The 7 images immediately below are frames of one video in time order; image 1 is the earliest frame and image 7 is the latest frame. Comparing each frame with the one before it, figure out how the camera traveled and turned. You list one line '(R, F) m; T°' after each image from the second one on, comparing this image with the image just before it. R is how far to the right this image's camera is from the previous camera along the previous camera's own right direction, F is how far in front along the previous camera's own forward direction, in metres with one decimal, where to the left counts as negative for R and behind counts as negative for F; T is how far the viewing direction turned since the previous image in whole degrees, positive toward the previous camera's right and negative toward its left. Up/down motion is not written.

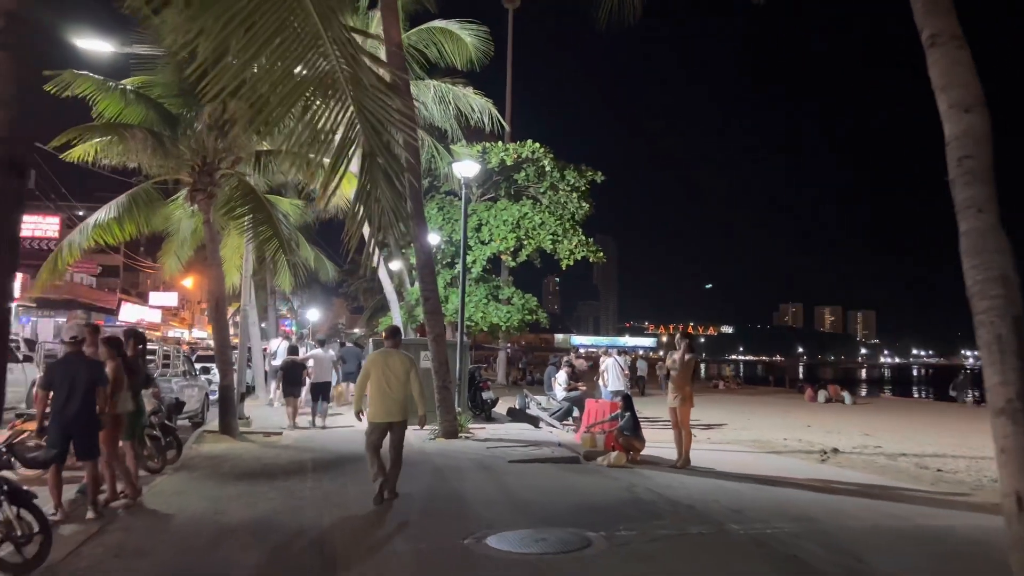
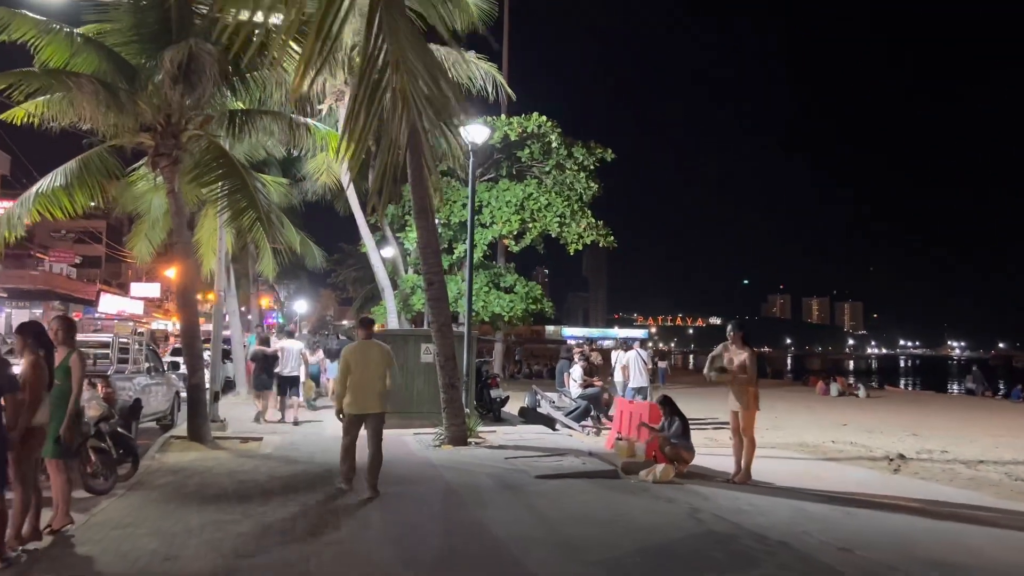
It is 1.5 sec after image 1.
(-0.4, +2.0) m; +1°
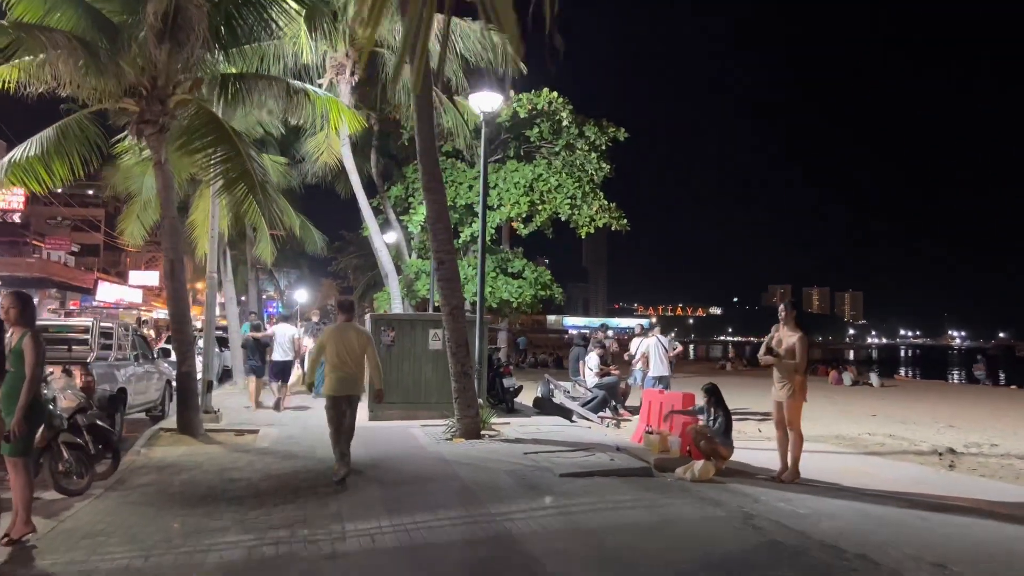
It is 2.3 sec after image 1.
(-0.2, +1.0) m; 0°
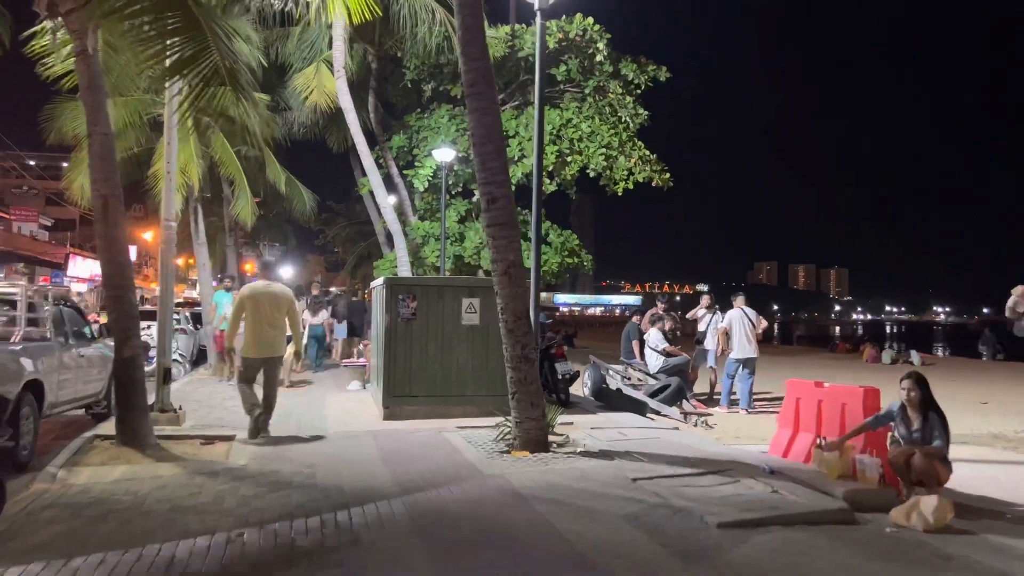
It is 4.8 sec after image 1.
(-0.9, +3.2) m; +1°
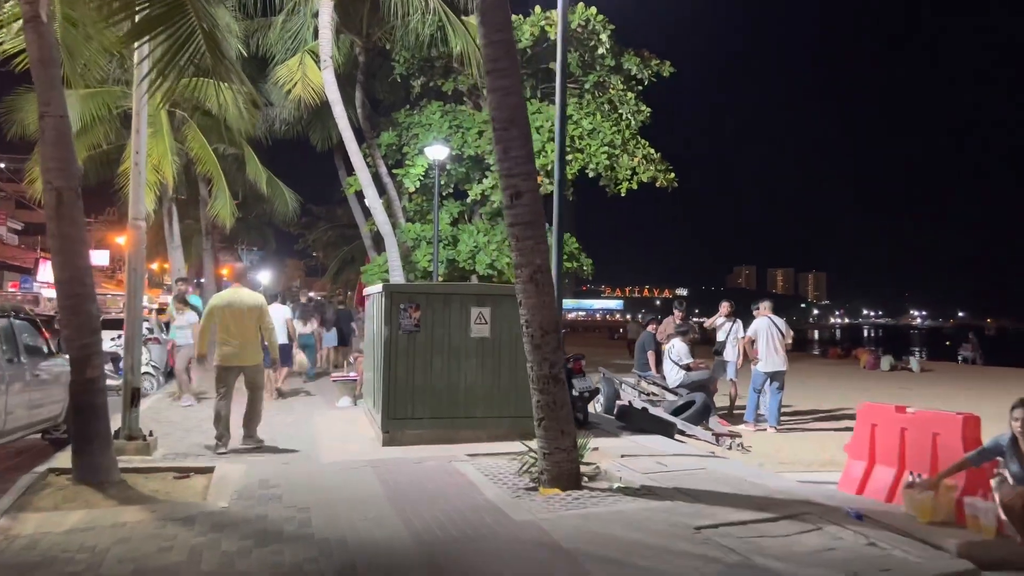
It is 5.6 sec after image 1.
(-0.4, +1.1) m; +1°
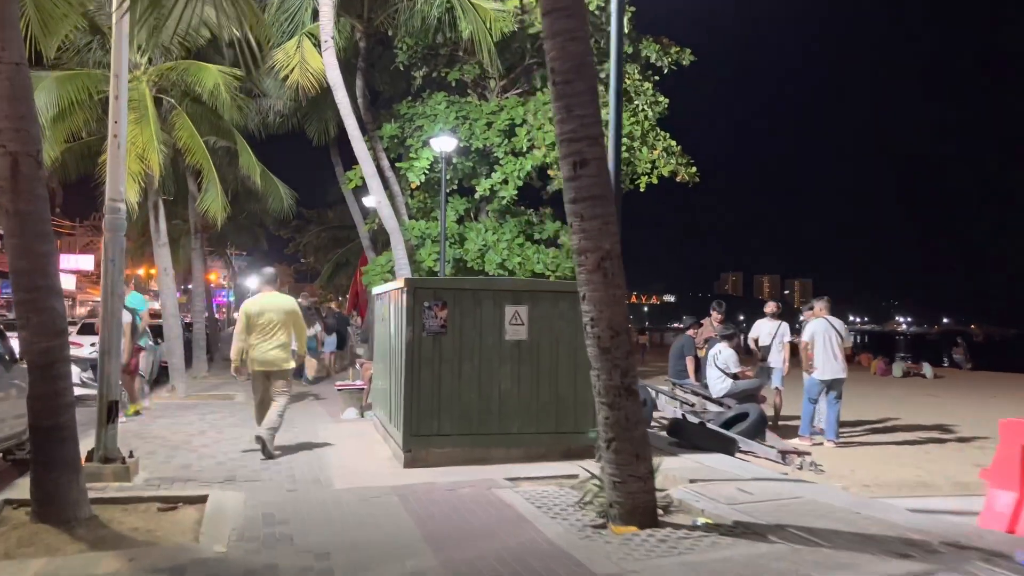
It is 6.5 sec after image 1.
(-0.5, +1.2) m; +1°
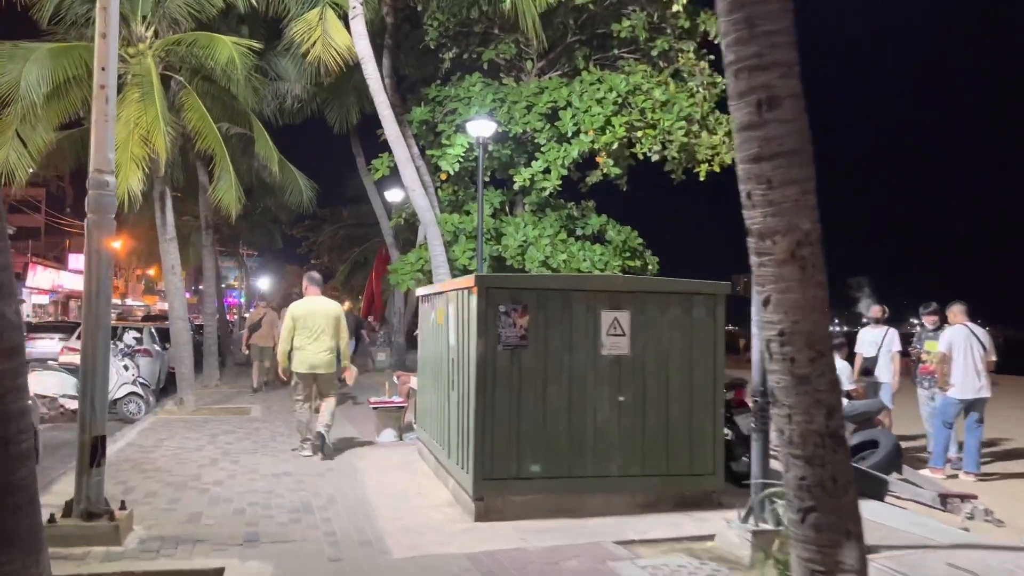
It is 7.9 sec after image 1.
(-0.6, +1.7) m; -1°
